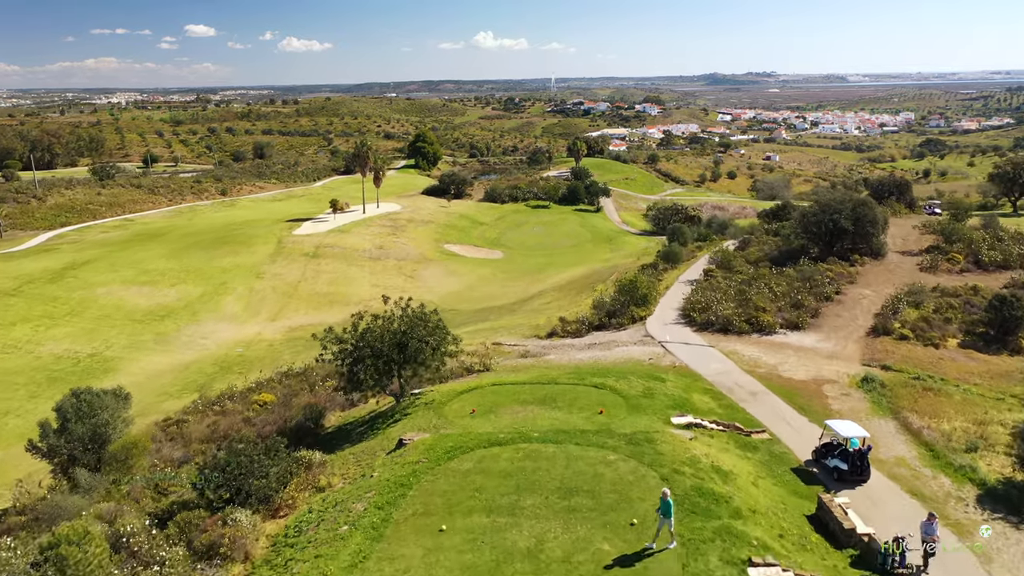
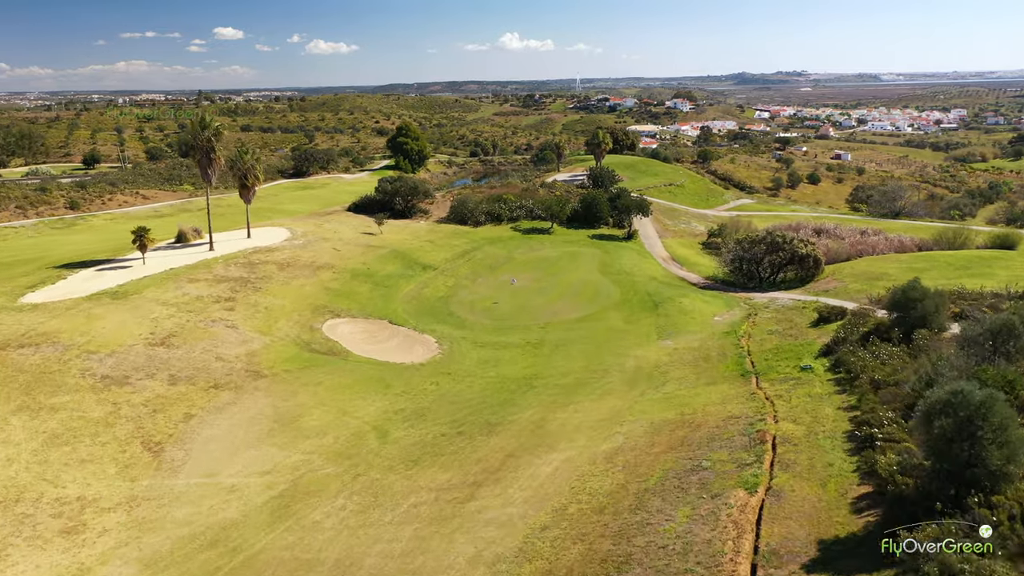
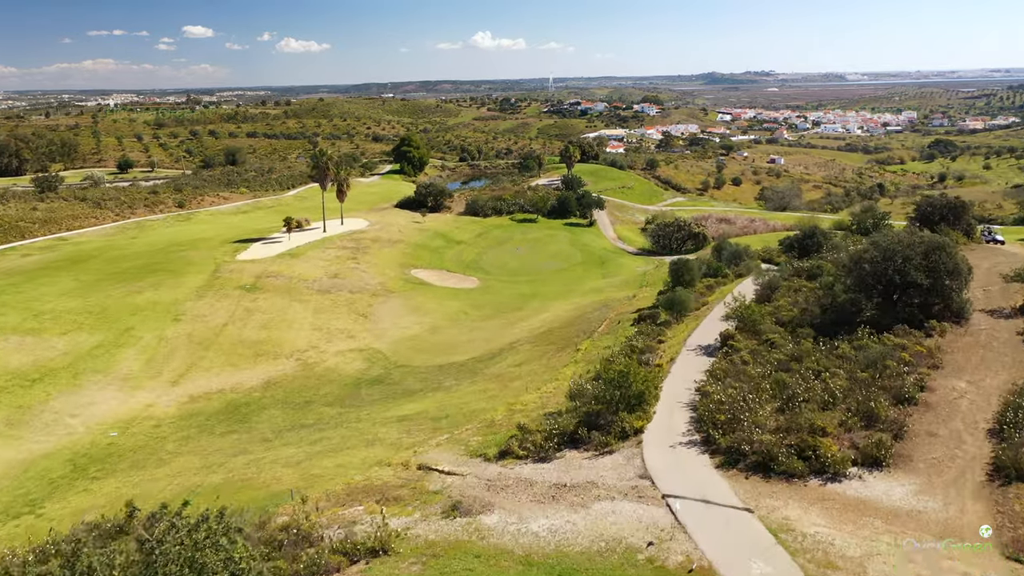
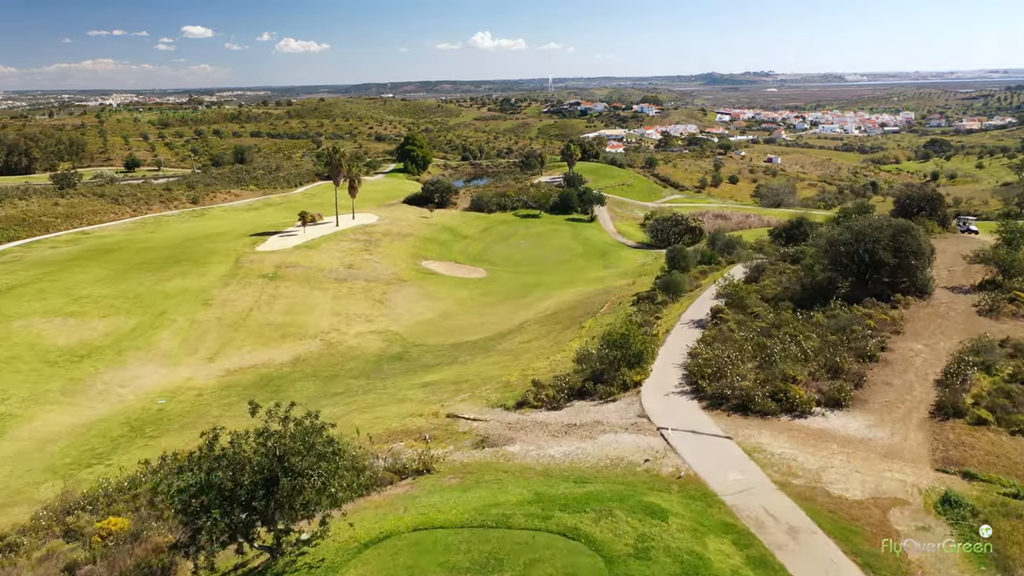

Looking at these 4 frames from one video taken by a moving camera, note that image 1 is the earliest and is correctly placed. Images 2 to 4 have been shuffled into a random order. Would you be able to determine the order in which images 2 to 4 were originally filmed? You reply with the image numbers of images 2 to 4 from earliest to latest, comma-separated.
4, 3, 2
